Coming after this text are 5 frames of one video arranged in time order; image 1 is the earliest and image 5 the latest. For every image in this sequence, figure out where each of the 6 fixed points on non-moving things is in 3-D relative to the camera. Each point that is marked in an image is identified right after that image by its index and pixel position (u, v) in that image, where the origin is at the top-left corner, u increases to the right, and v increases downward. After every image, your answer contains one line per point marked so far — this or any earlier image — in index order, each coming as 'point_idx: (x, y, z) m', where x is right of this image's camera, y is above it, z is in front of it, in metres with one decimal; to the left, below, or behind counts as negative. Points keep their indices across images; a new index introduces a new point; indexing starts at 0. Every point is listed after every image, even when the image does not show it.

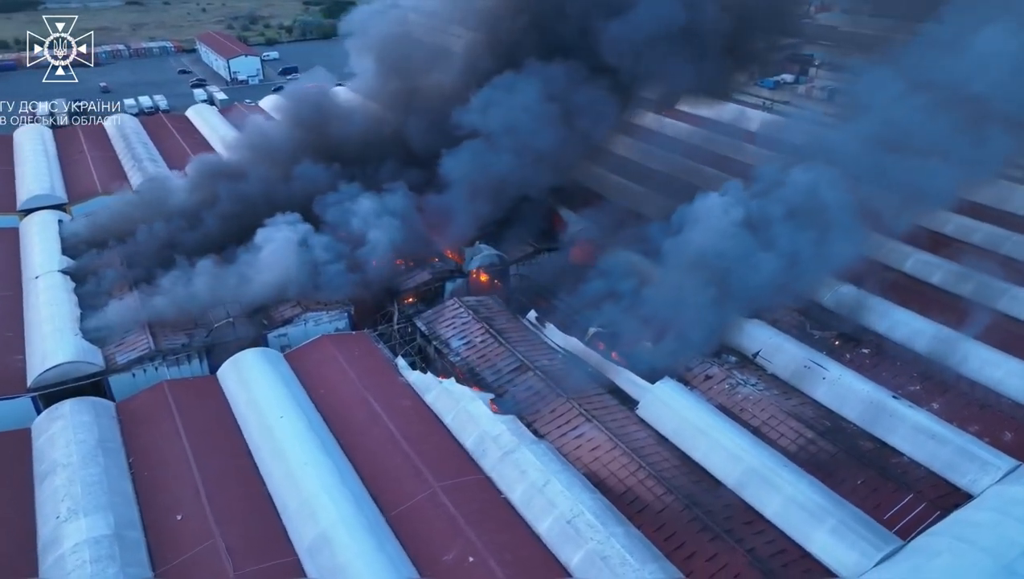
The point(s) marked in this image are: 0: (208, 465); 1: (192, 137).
0: (-3.2, -1.9, +7.7) m
1: (-8.0, +3.8, +18.0) m
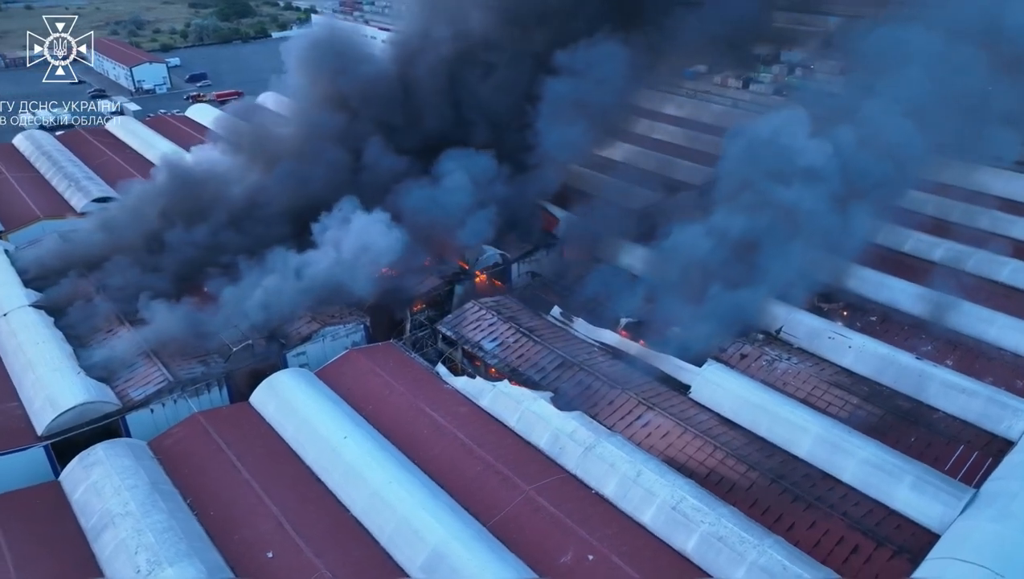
0: (-2.3, -2.1, +7.2) m
1: (-8.9, +3.1, +16.7) m
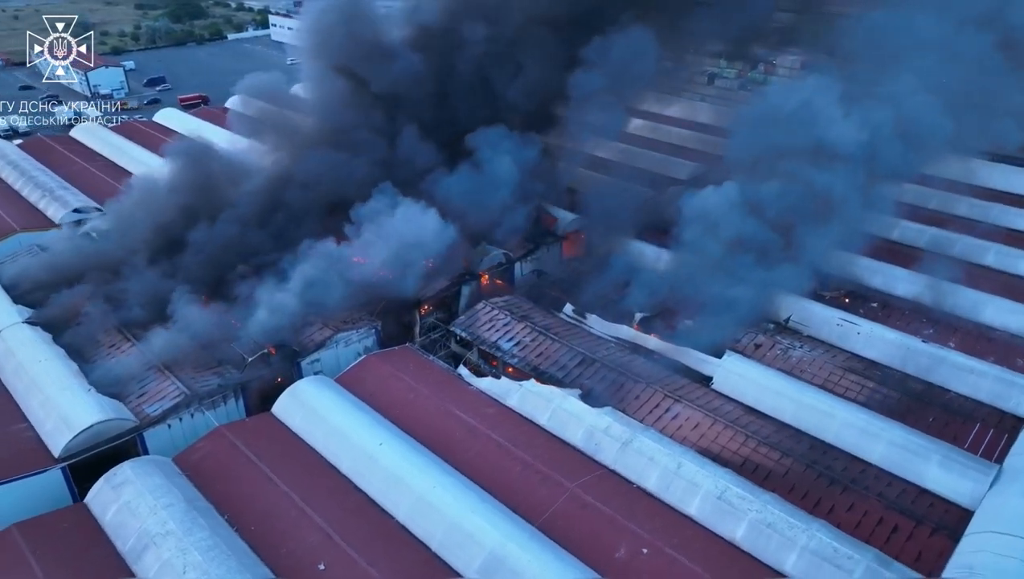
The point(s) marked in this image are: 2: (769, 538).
0: (-1.9, -2.1, +7.1) m
1: (-9.3, +2.9, +16.1) m
2: (+2.4, -2.3, +6.6) m
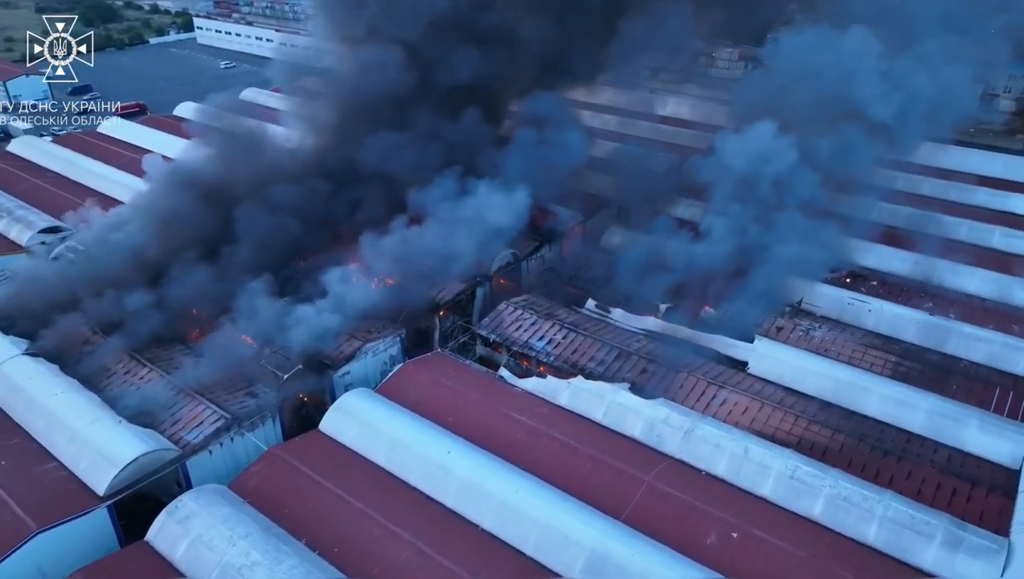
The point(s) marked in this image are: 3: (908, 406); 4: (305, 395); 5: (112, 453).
0: (-1.0, -2.2, +6.9) m
1: (-9.7, +2.3, +15.0) m
2: (+3.2, -2.1, +6.9) m
3: (+4.5, -1.3, +8.3) m
4: (-2.4, -1.3, +9.0) m
5: (-4.1, -1.7, +7.4) m
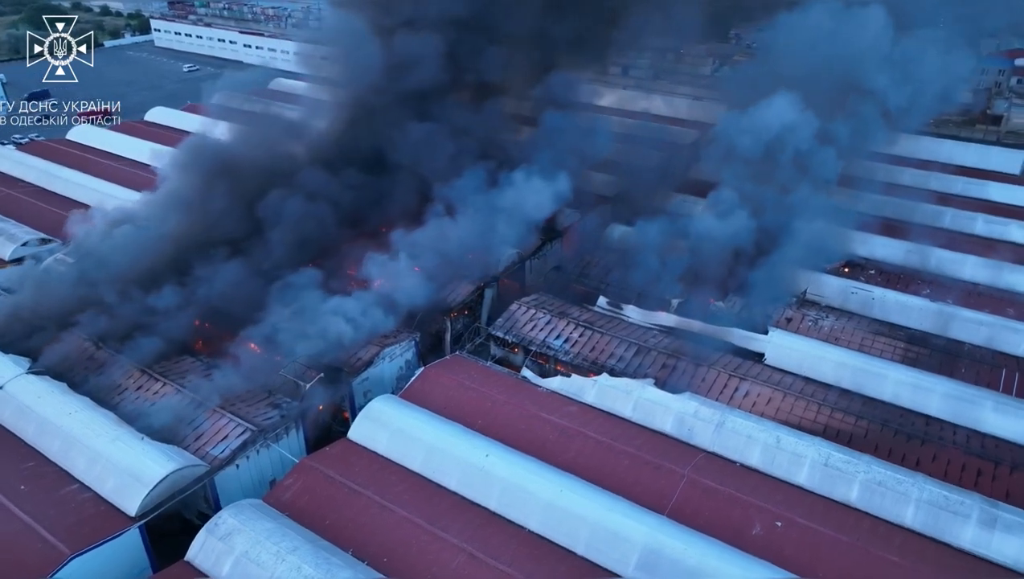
0: (-0.6, -2.3, +6.8) m
1: (-9.8, +2.0, +14.4) m
2: (+3.6, -2.0, +7.1) m
3: (+4.9, -1.2, +8.5) m
4: (-2.1, -1.3, +8.8) m
5: (-3.7, -1.8, +7.2) m
